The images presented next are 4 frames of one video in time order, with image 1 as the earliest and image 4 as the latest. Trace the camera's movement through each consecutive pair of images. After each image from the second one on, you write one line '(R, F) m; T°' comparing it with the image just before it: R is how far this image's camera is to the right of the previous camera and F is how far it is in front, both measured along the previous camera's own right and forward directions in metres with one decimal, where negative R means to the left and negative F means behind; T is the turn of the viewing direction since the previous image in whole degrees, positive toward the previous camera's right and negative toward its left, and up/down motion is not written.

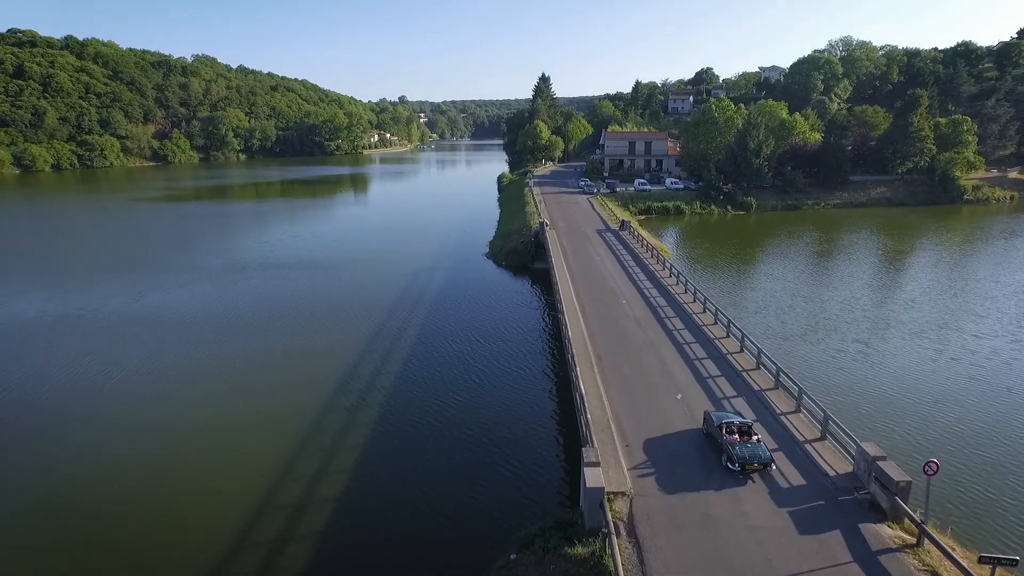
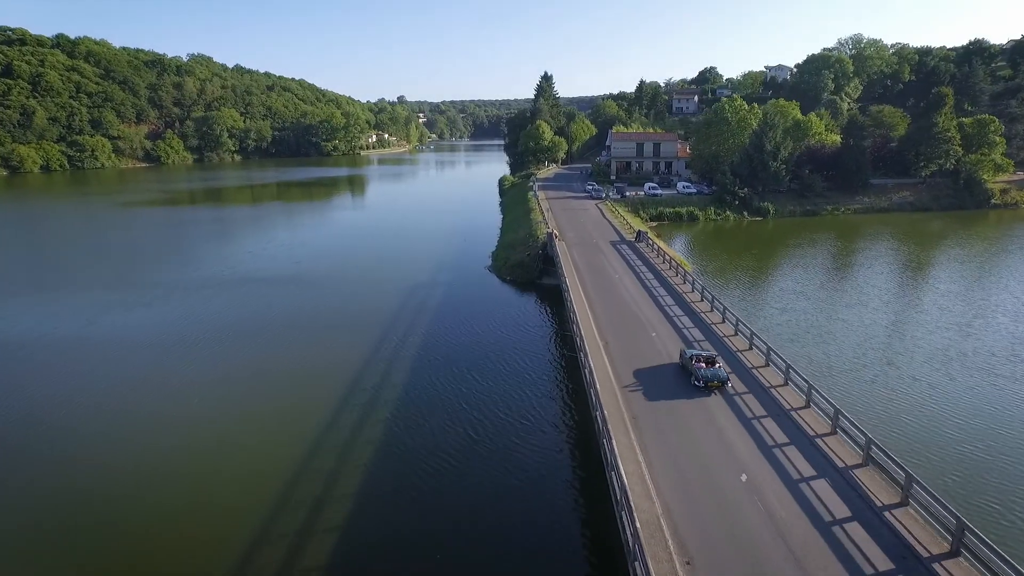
(-0.2, +1.4) m; 0°
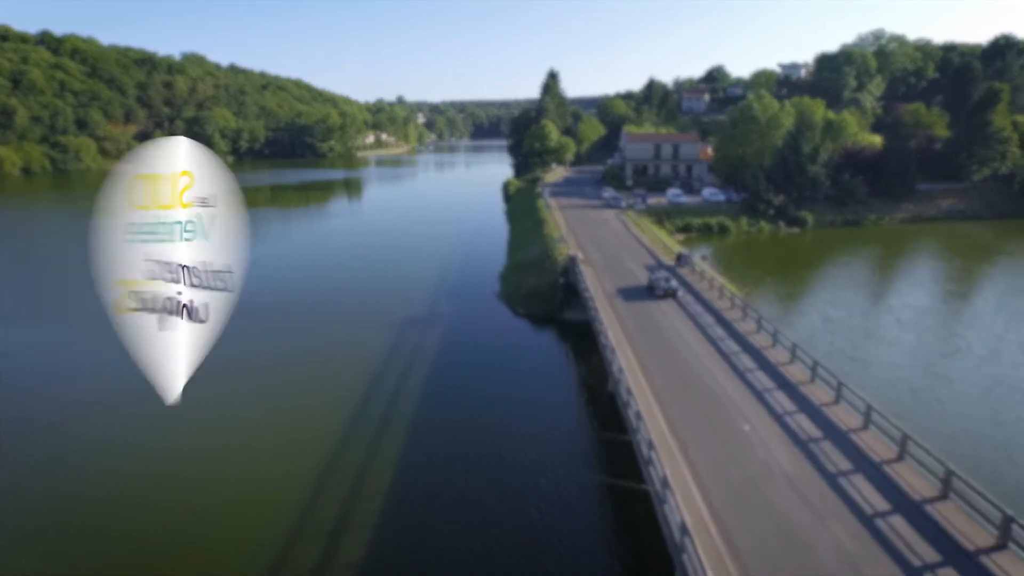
(-0.3, +2.5) m; 0°
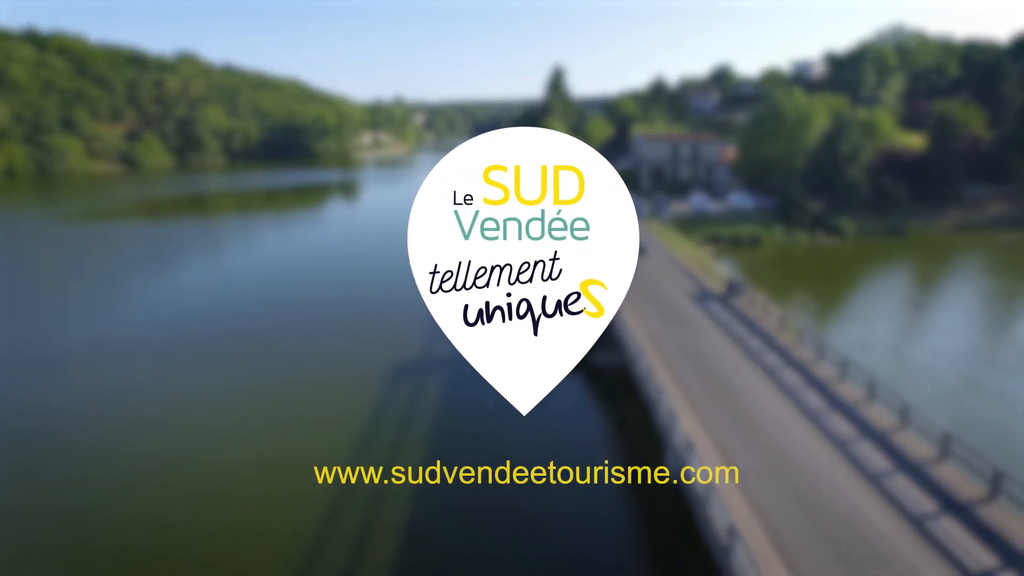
(-0.3, +2.1) m; 0°
